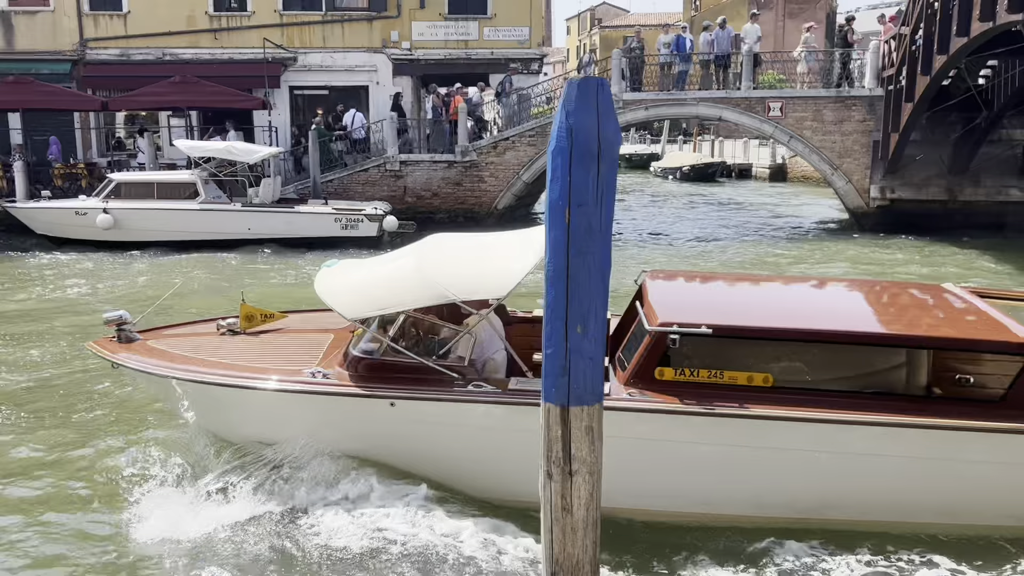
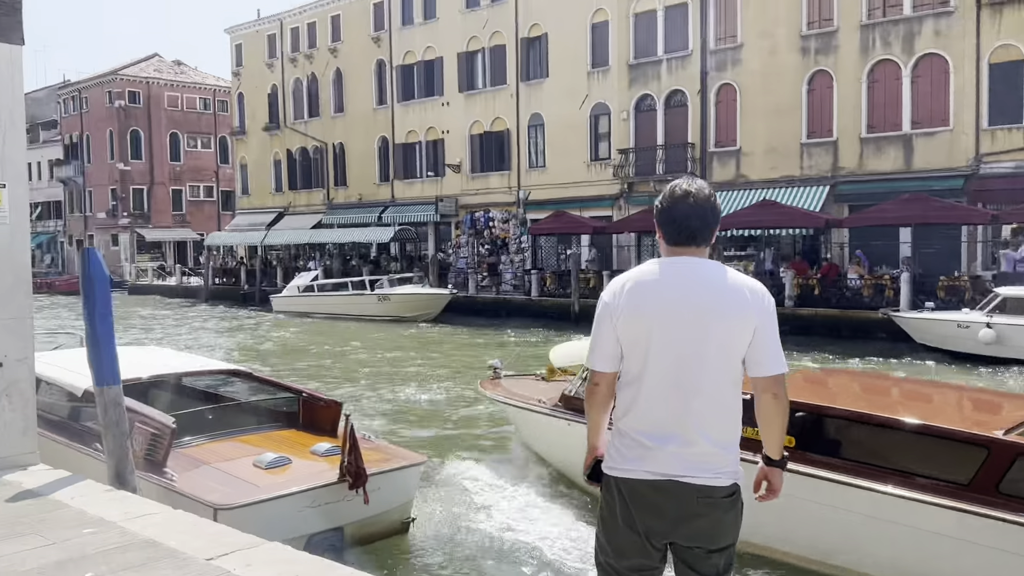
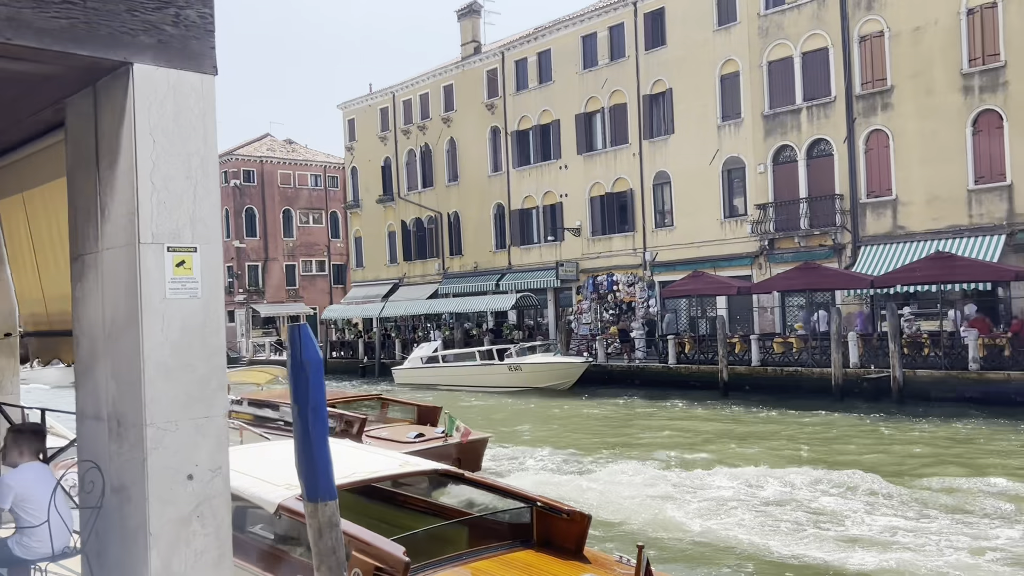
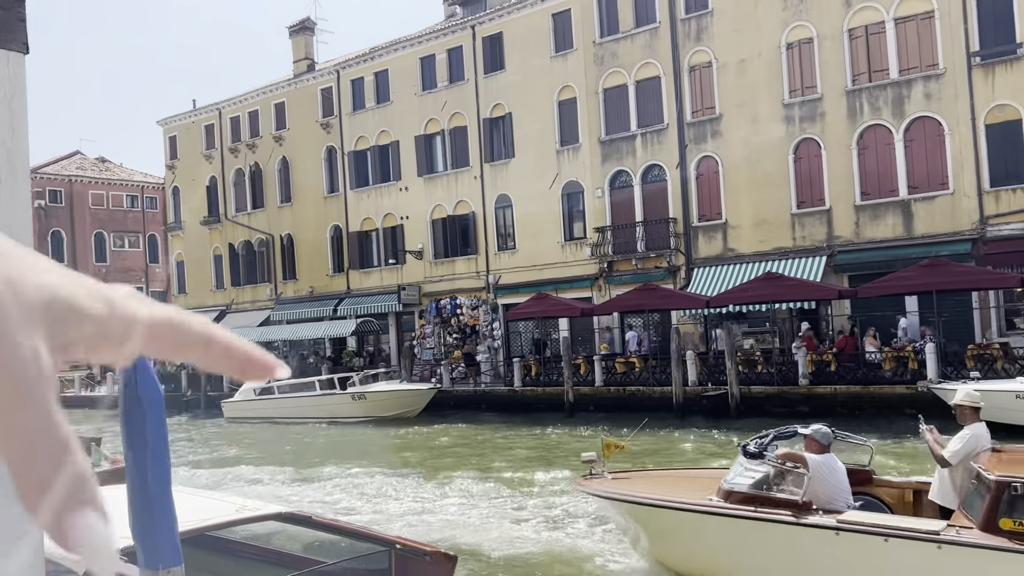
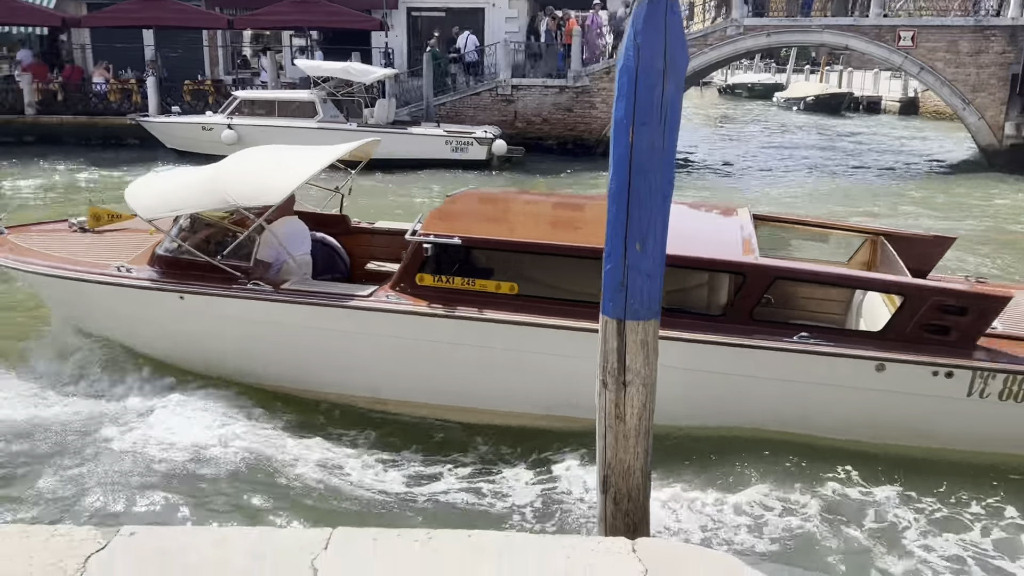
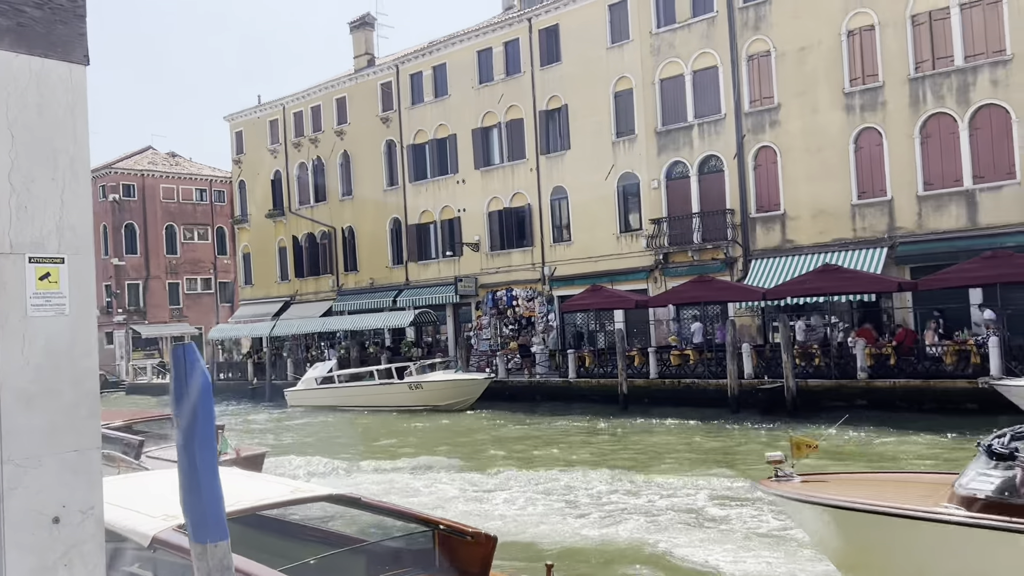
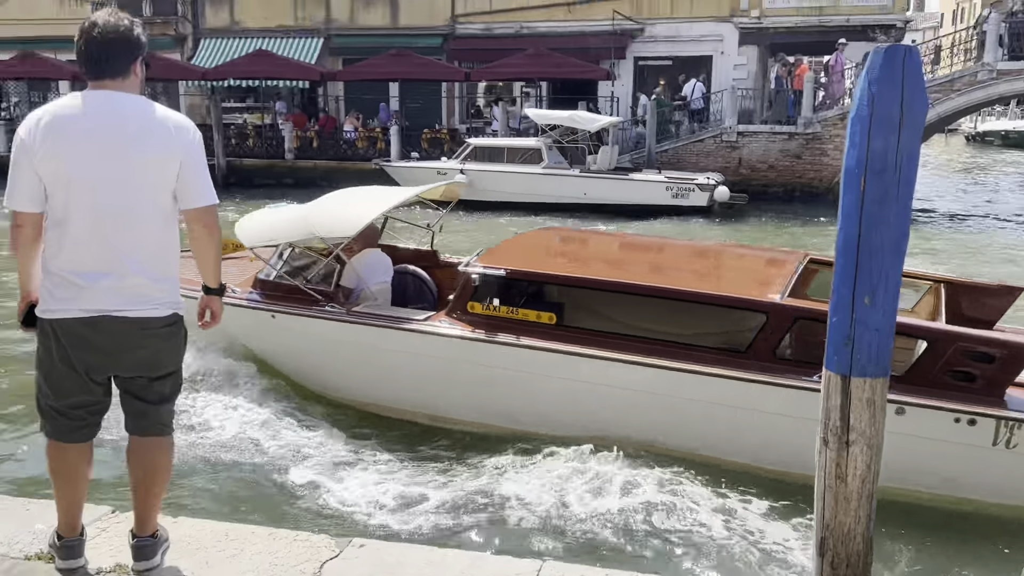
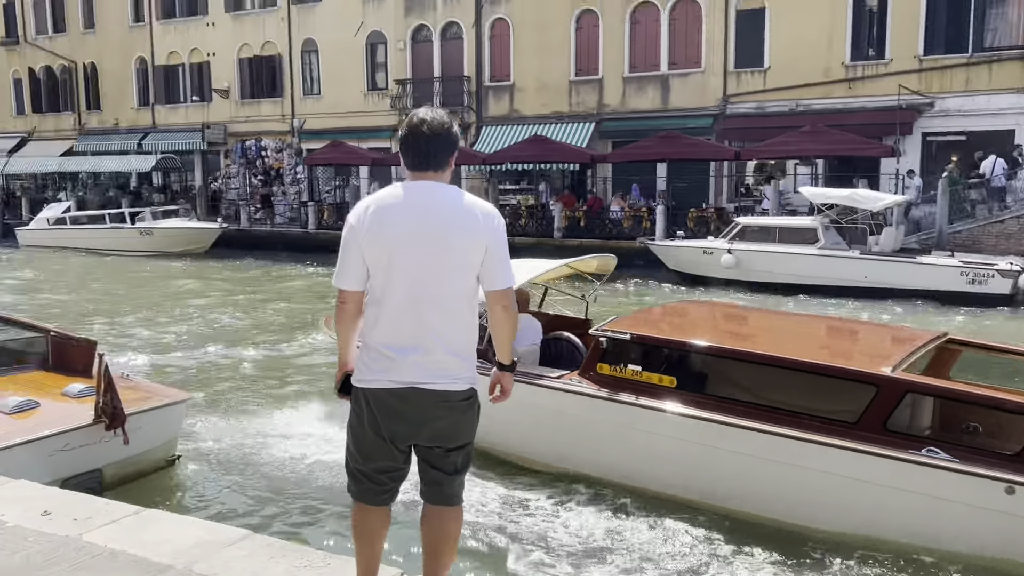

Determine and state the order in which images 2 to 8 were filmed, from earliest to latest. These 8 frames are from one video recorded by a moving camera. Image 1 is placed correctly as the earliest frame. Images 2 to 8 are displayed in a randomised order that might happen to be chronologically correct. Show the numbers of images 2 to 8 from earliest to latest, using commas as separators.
5, 7, 8, 2, 3, 6, 4
